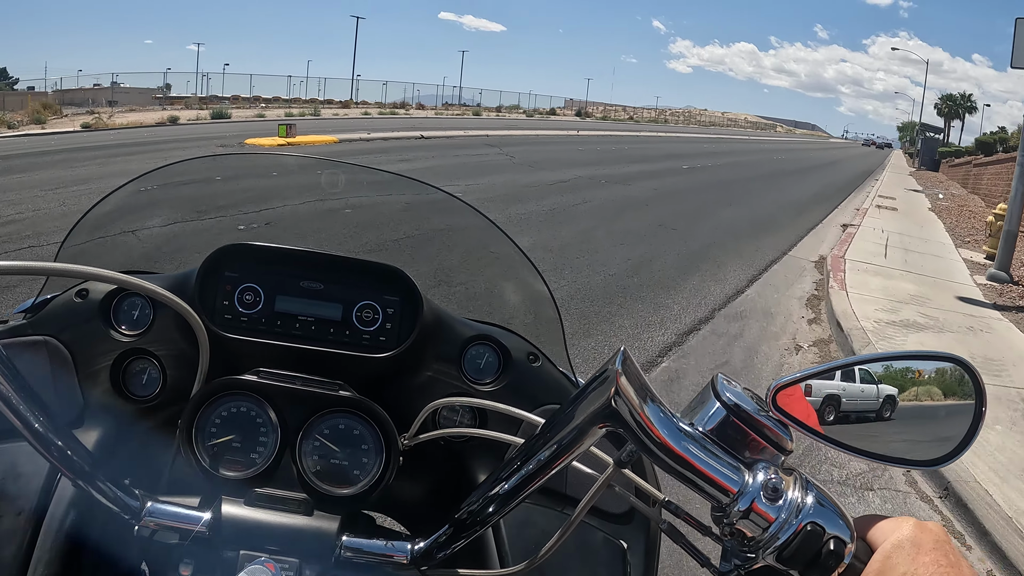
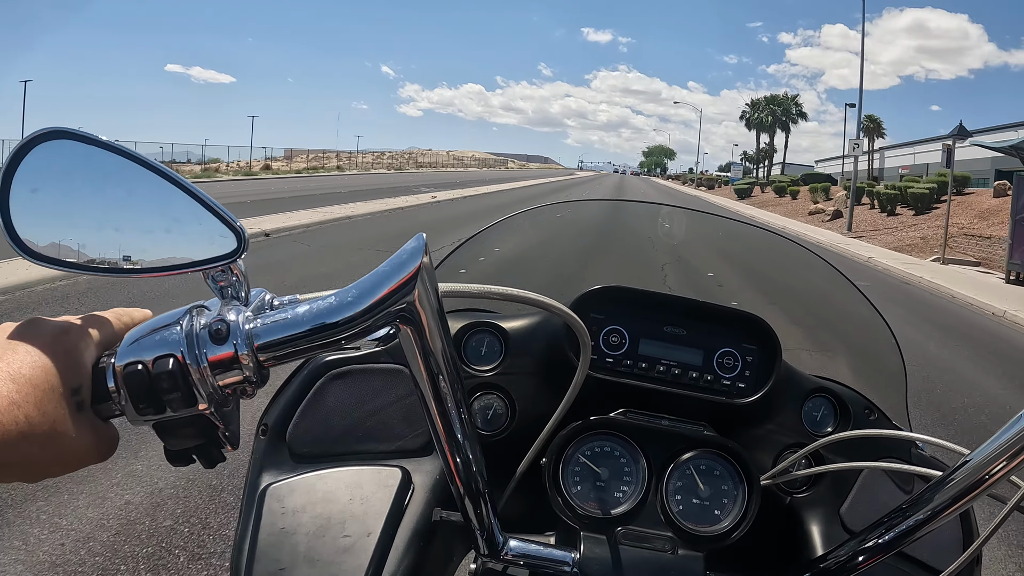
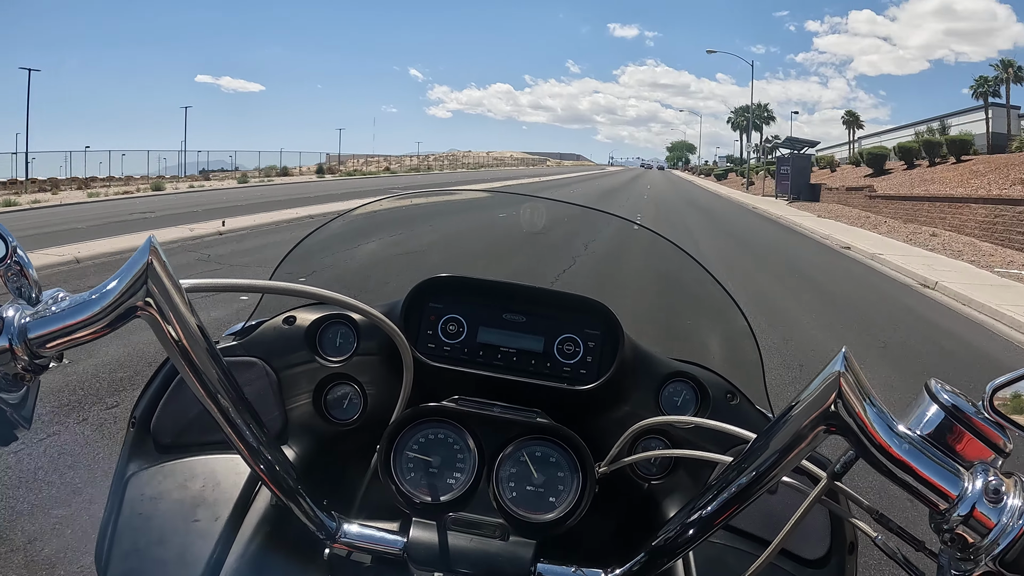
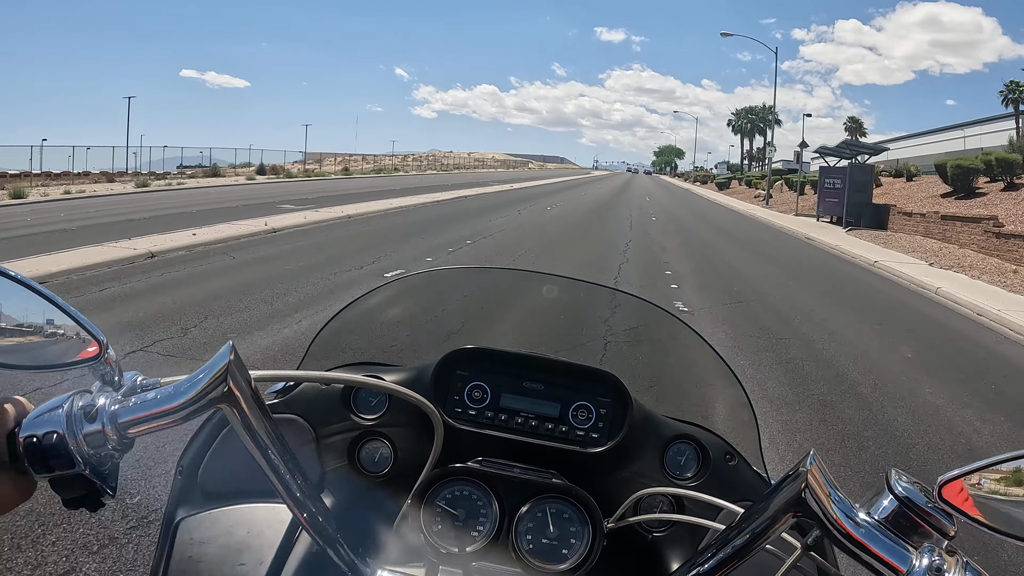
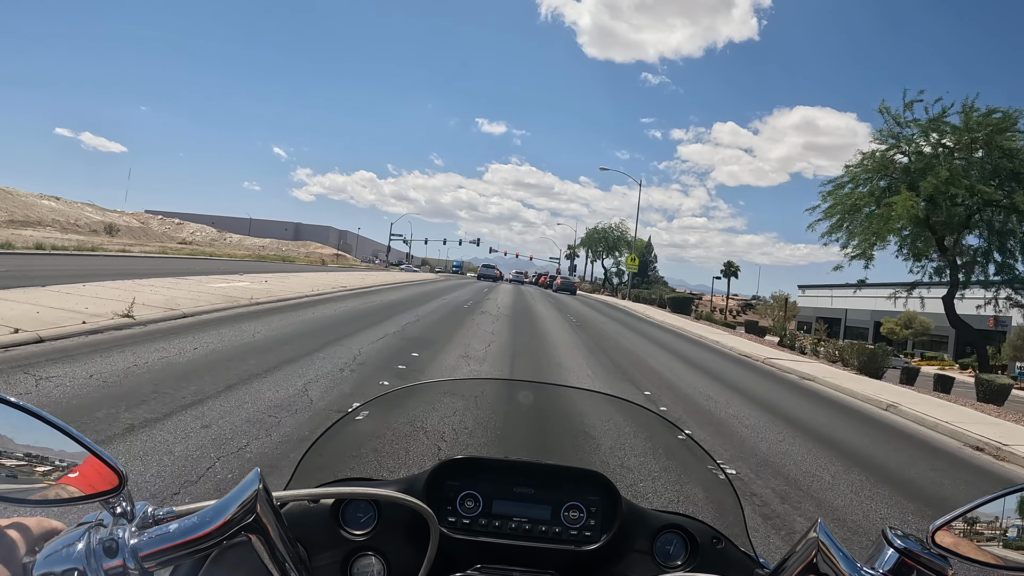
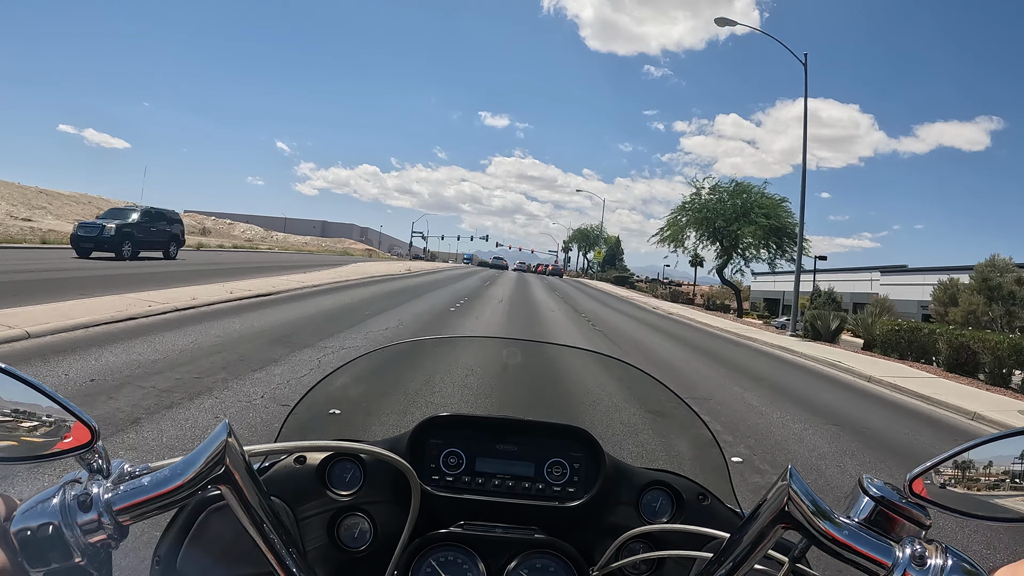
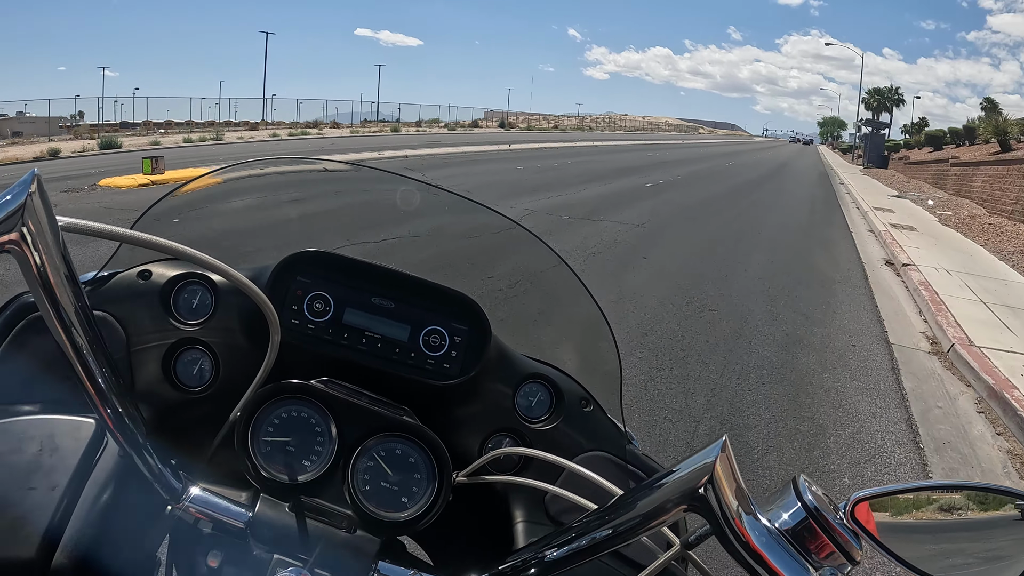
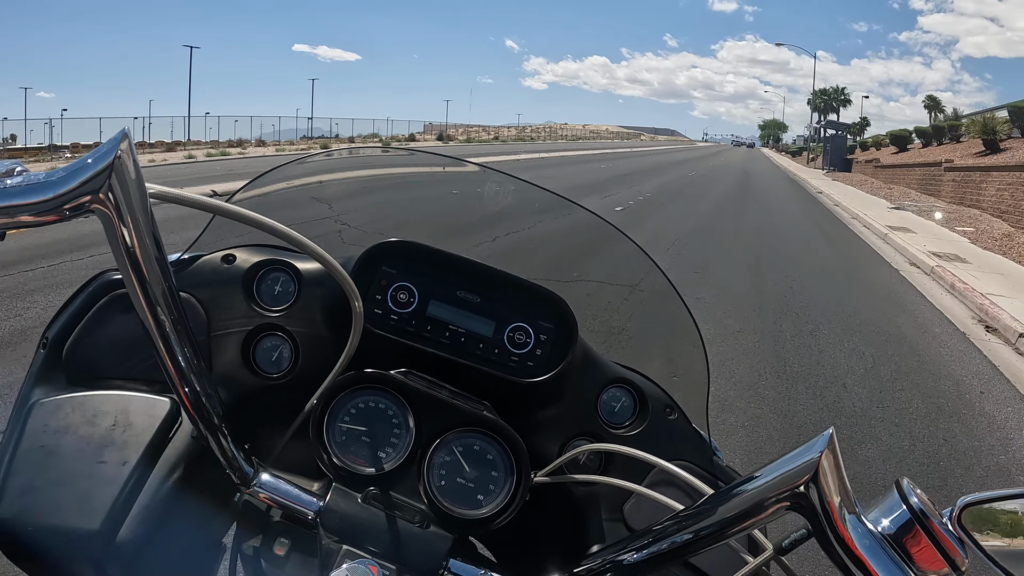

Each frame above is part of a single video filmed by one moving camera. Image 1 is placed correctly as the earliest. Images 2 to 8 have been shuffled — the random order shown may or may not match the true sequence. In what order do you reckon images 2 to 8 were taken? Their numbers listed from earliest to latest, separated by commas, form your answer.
7, 8, 3, 4, 2, 6, 5
